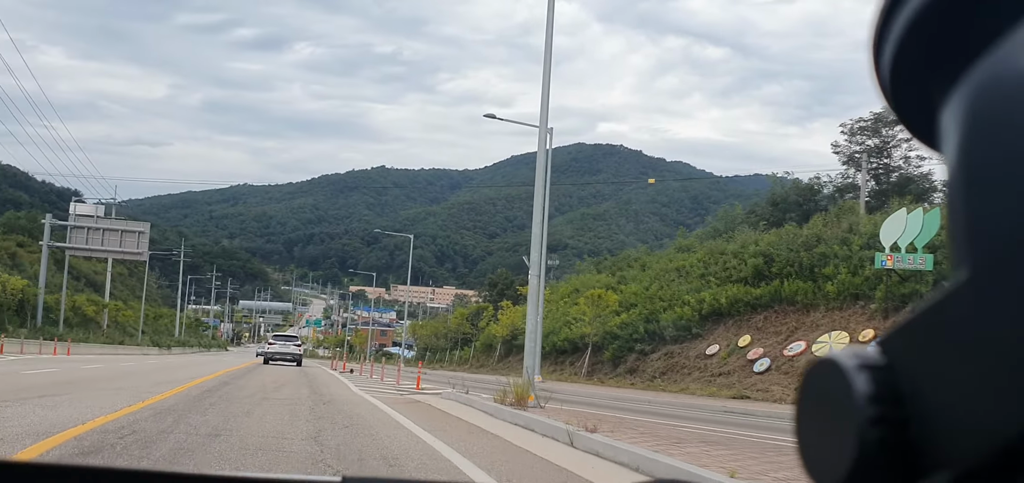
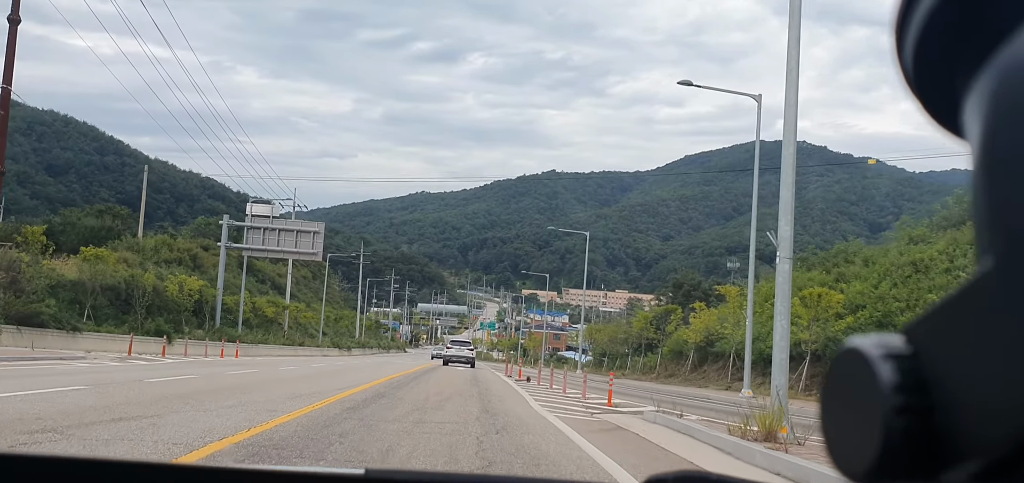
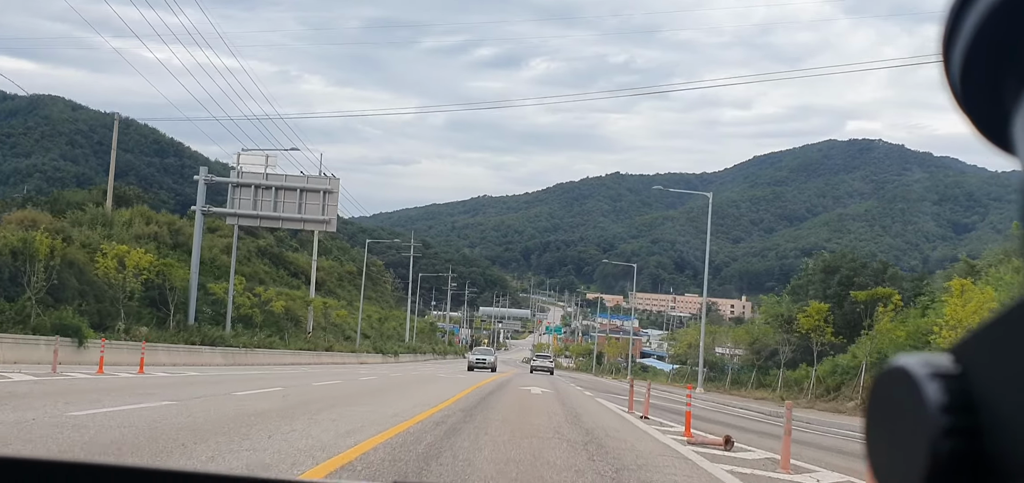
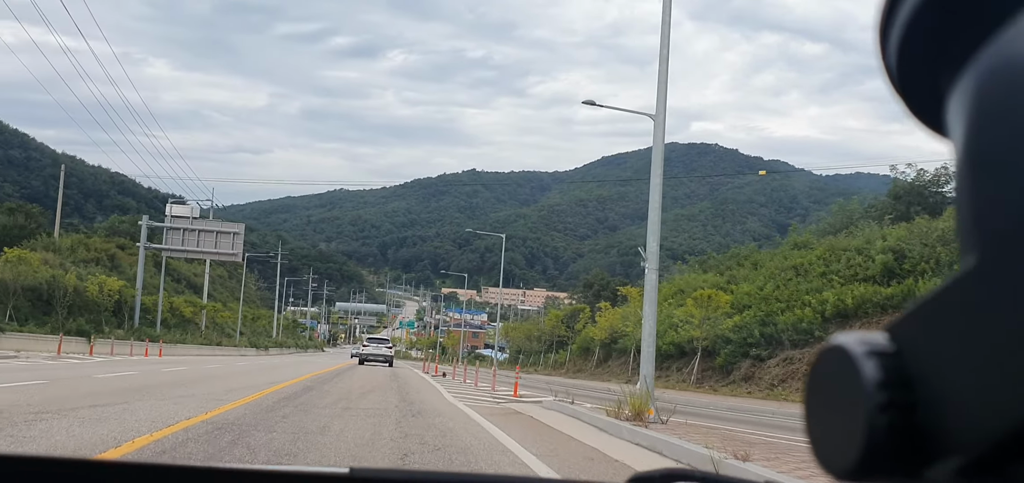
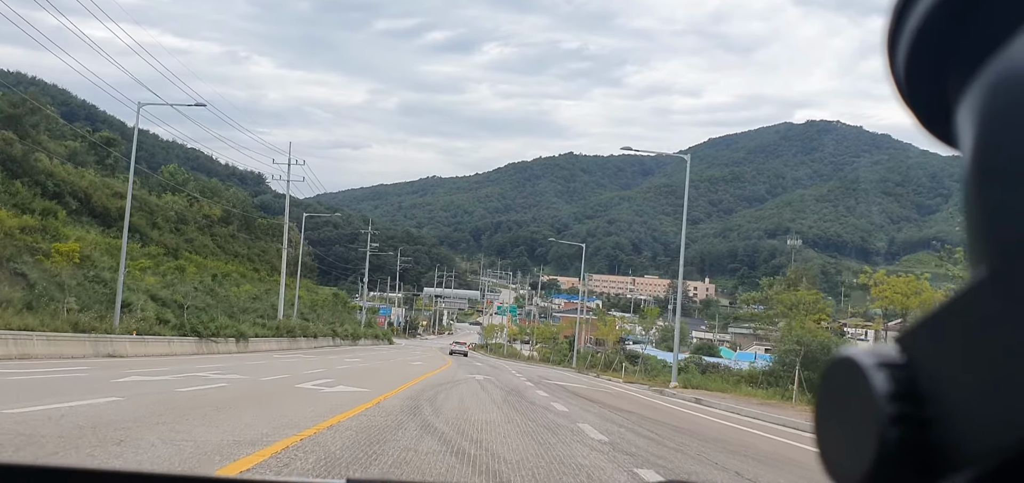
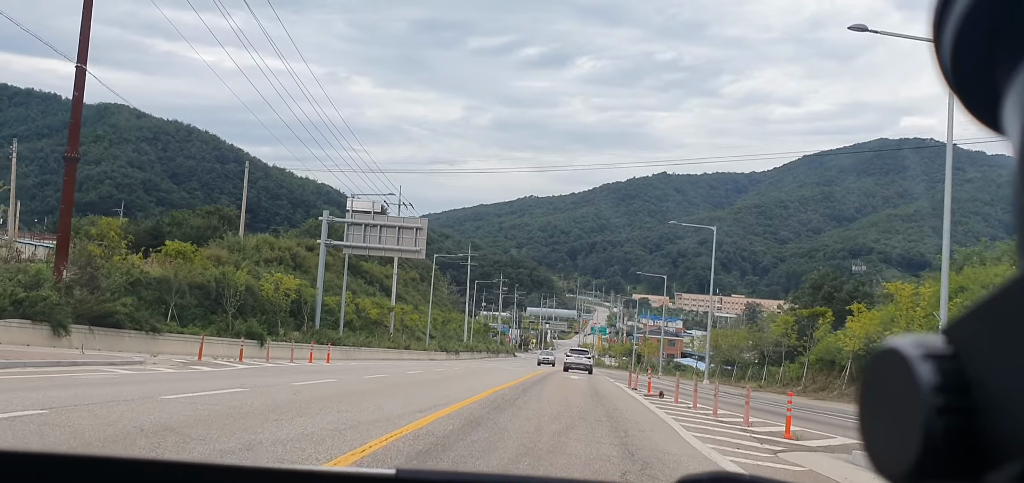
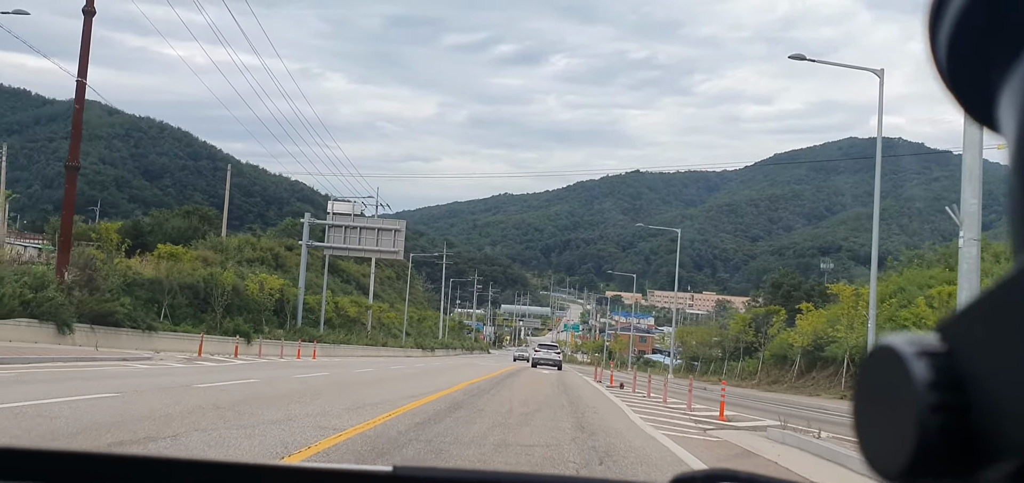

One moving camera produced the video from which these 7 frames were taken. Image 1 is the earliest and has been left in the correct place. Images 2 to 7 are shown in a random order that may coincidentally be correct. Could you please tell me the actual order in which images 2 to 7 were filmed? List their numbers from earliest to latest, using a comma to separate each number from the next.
4, 2, 7, 6, 3, 5
